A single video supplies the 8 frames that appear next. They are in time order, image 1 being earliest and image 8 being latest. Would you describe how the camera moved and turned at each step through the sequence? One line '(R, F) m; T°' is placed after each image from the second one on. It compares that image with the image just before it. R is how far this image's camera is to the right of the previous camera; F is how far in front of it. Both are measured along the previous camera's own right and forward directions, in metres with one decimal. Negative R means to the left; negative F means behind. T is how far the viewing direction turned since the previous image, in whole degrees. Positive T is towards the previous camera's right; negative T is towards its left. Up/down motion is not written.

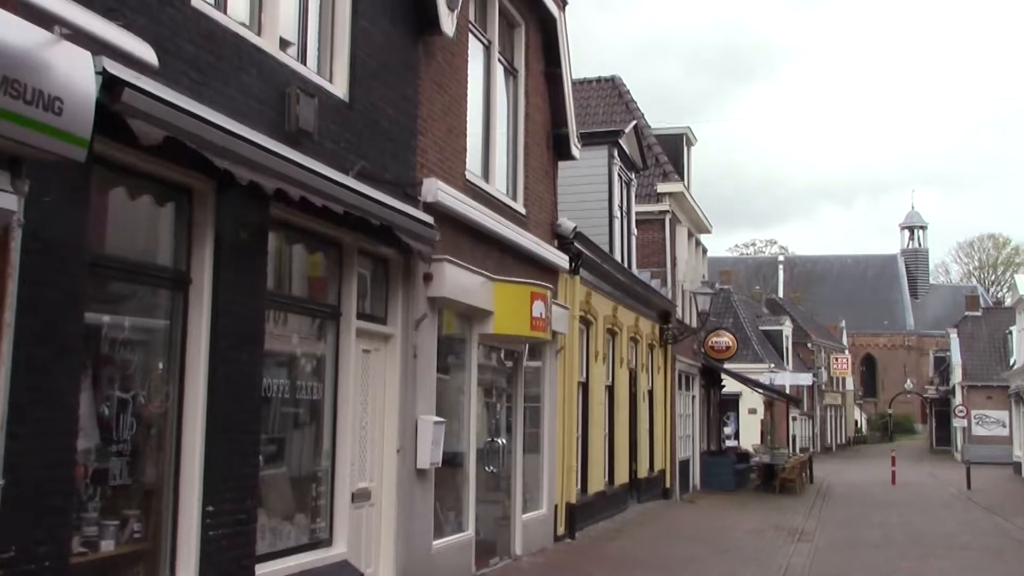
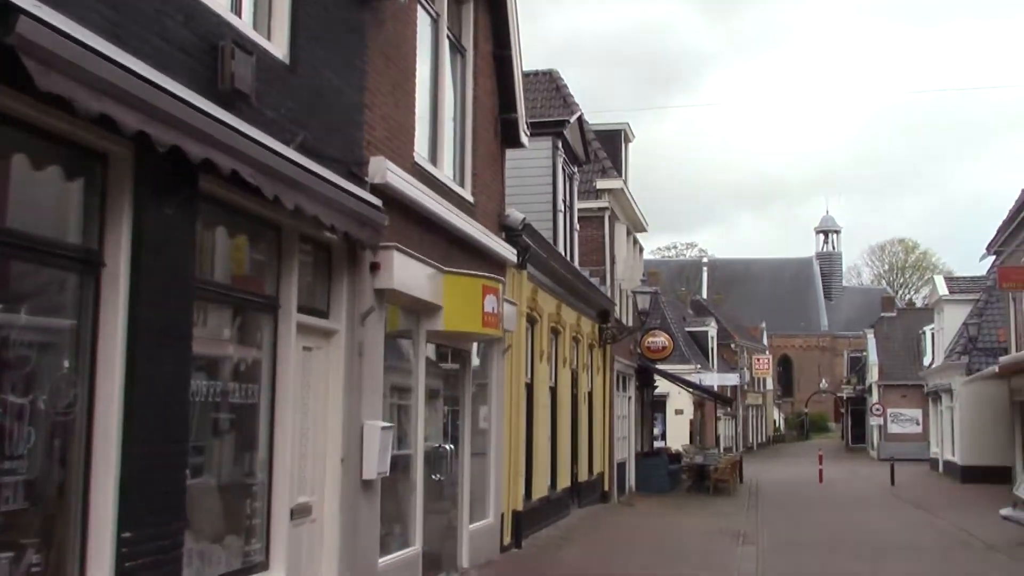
(-0.2, +0.8) m; +4°
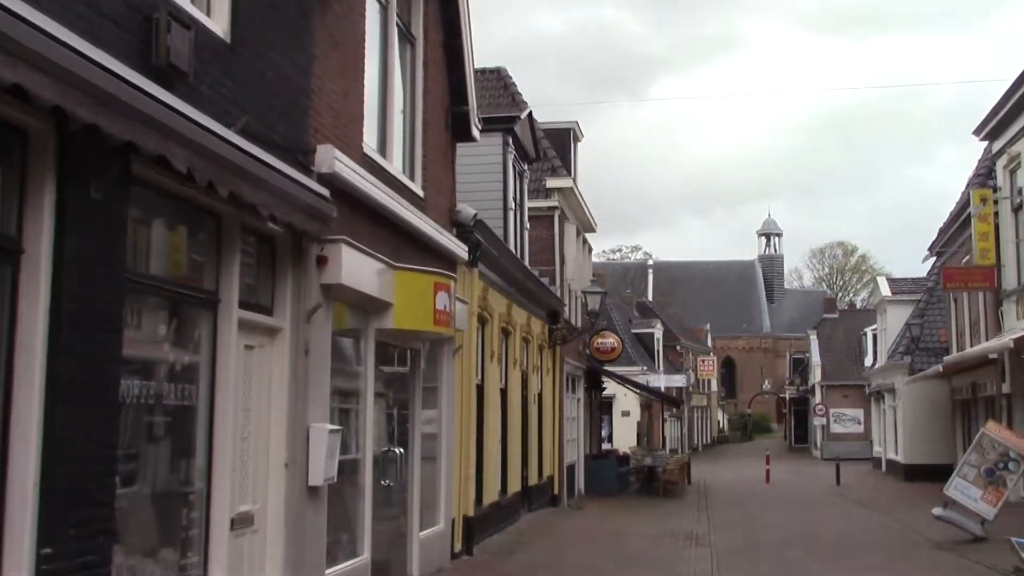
(-0.1, +0.4) m; +3°
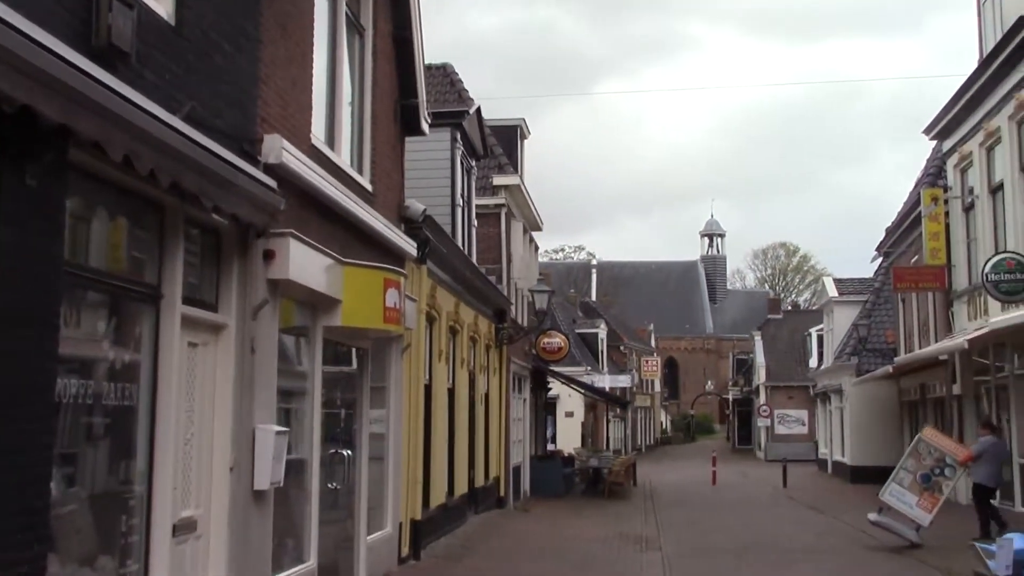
(-0.1, +0.2) m; +3°
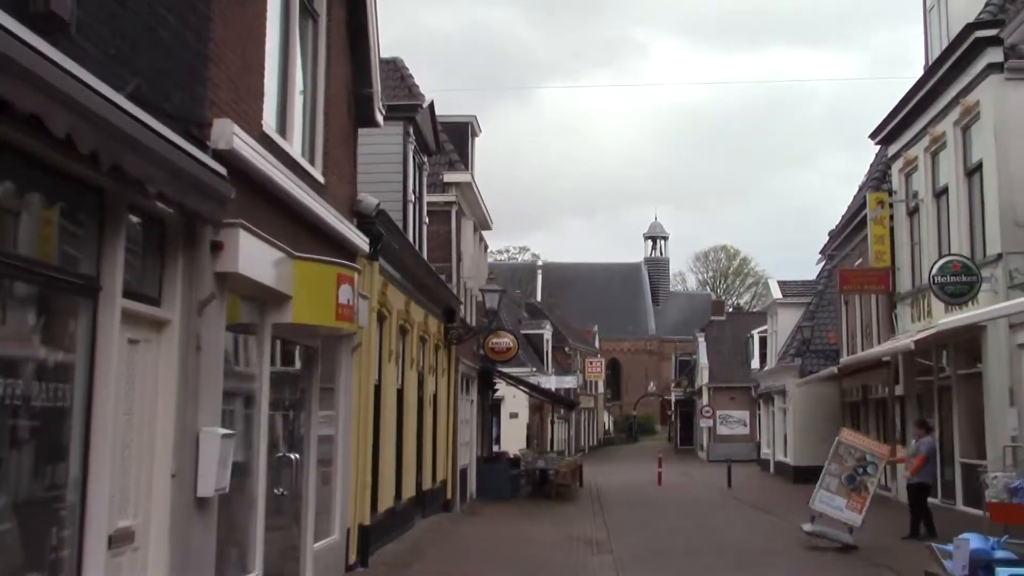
(-0.1, +0.4) m; +3°
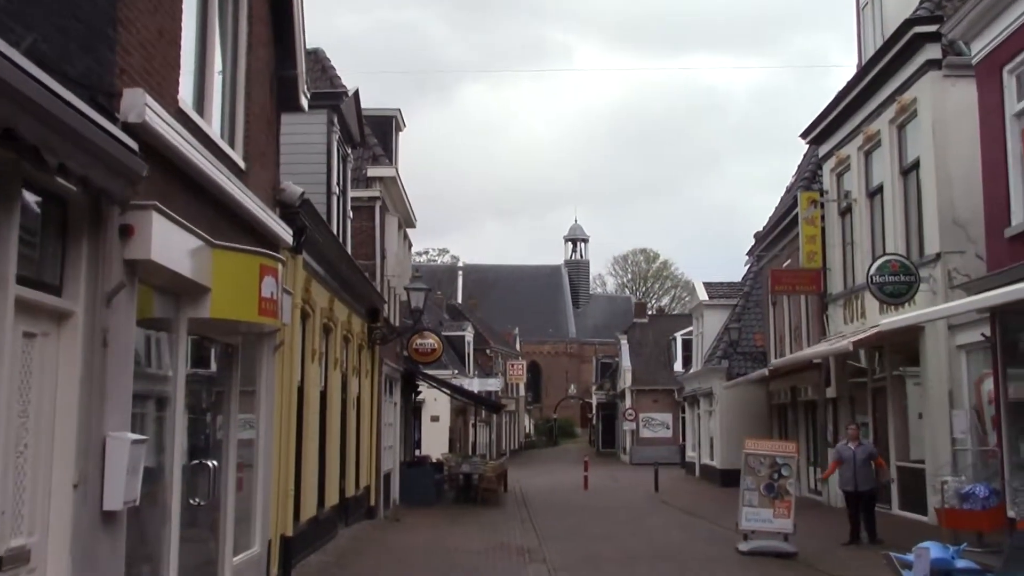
(-0.1, +0.6) m; +4°
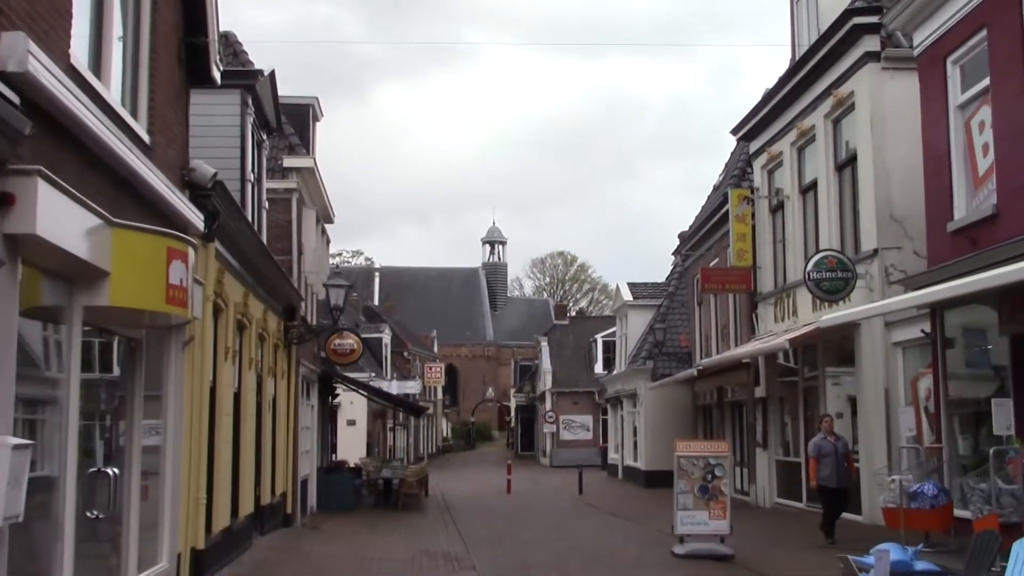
(-0.1, +0.7) m; +4°
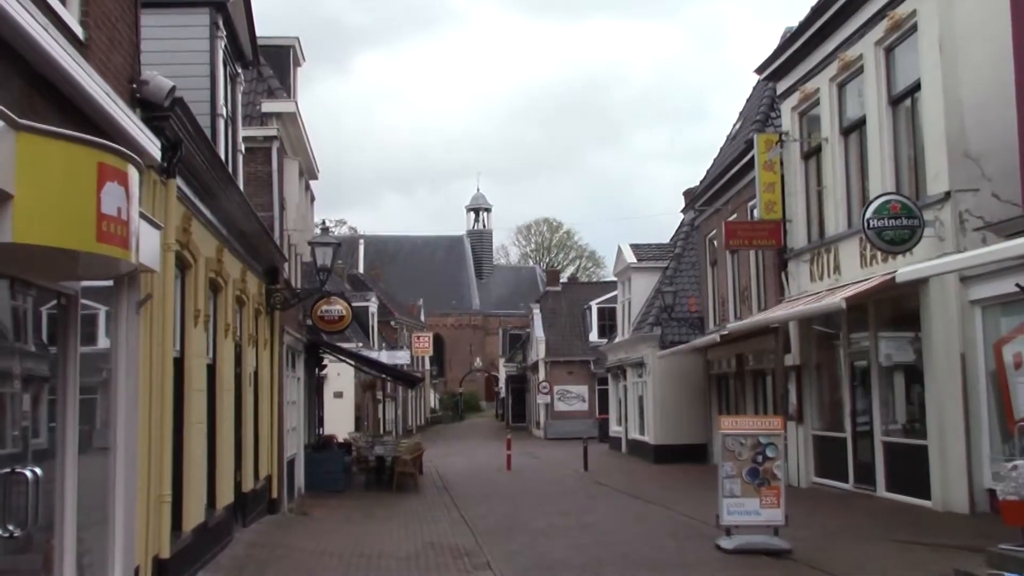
(-0.4, +1.9) m; +1°
